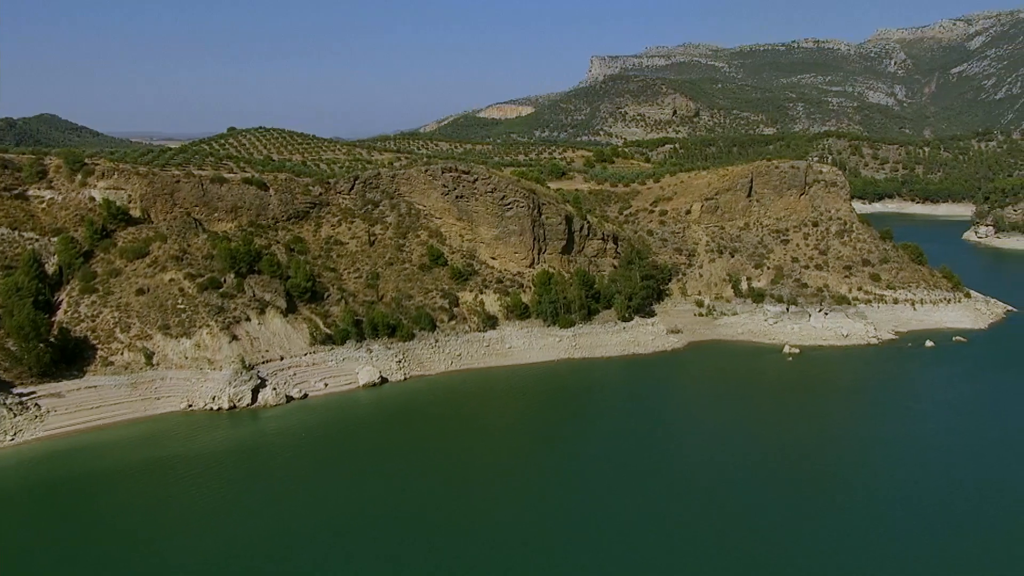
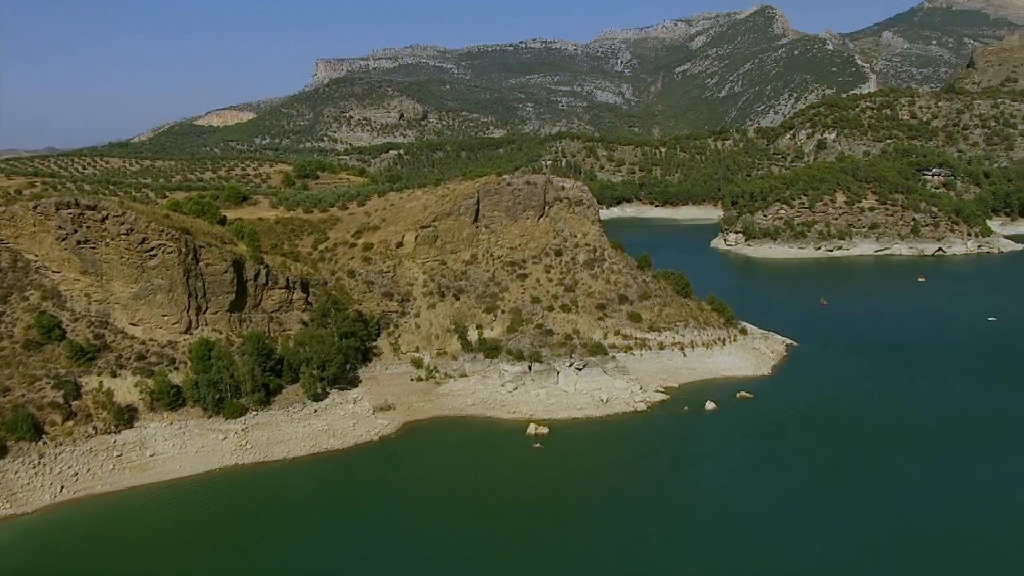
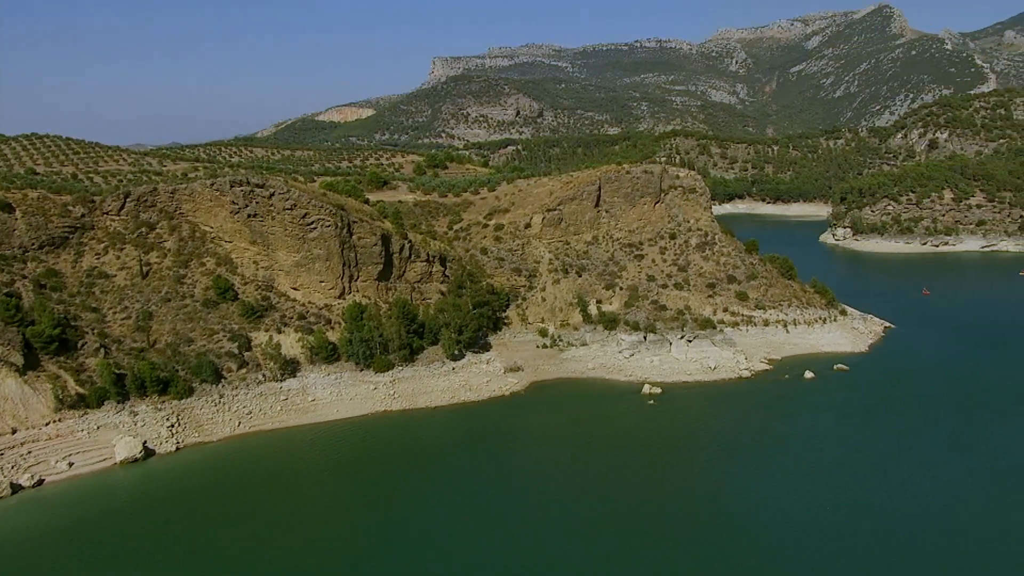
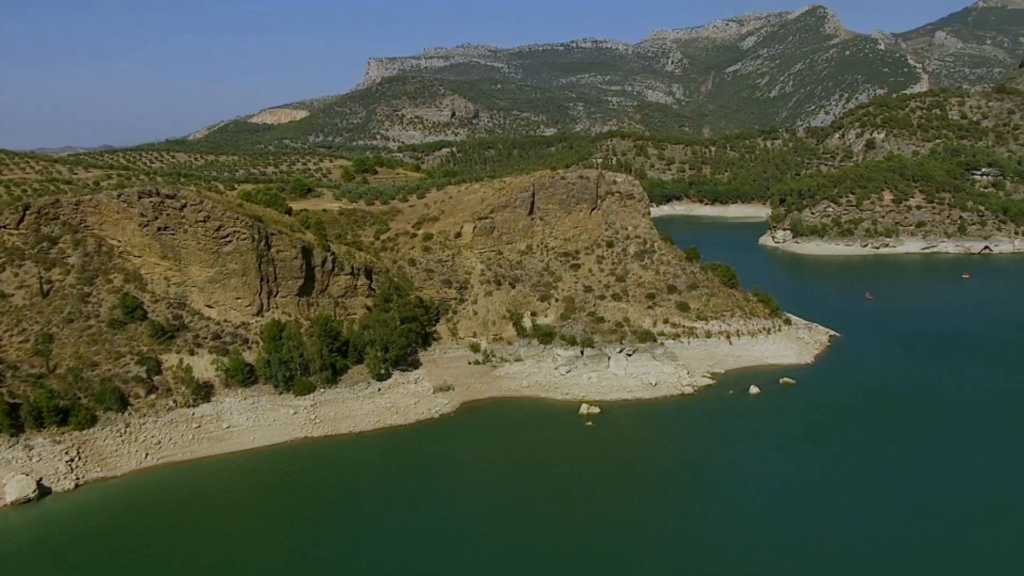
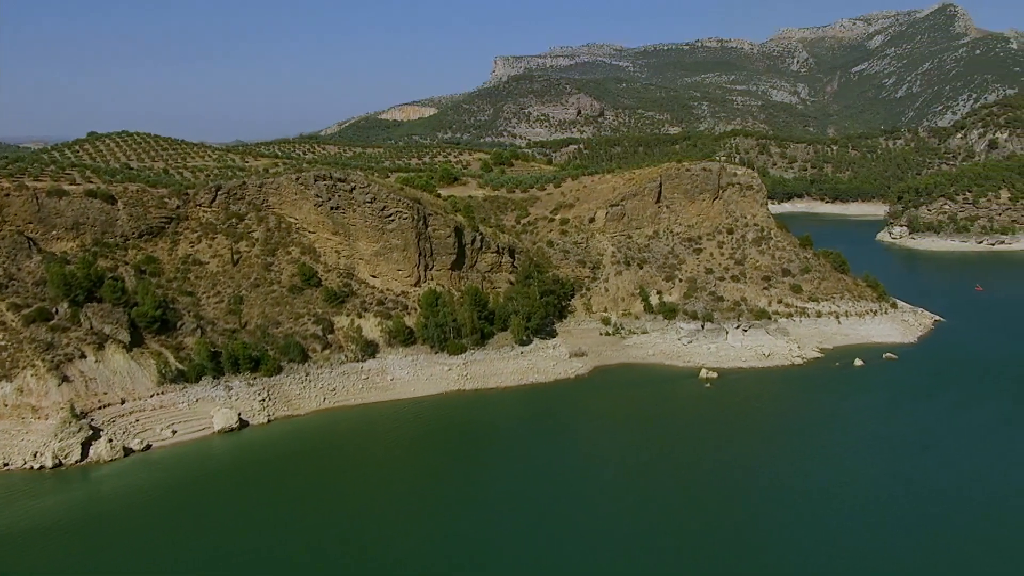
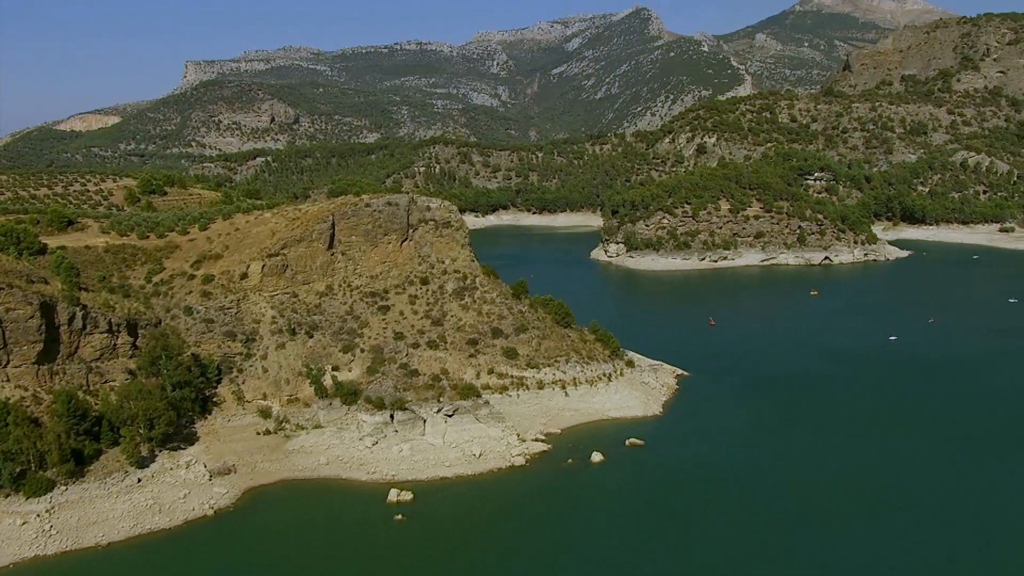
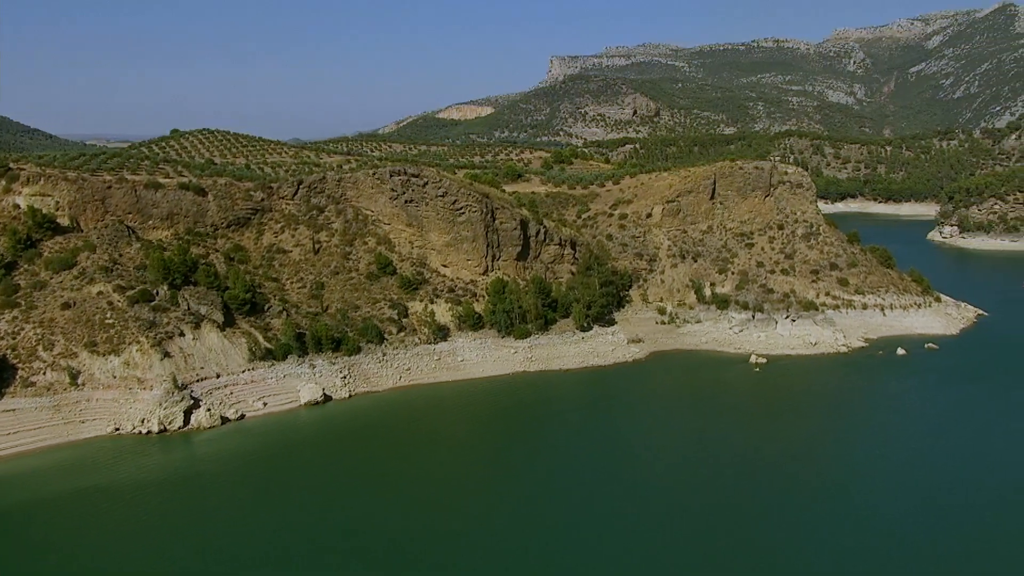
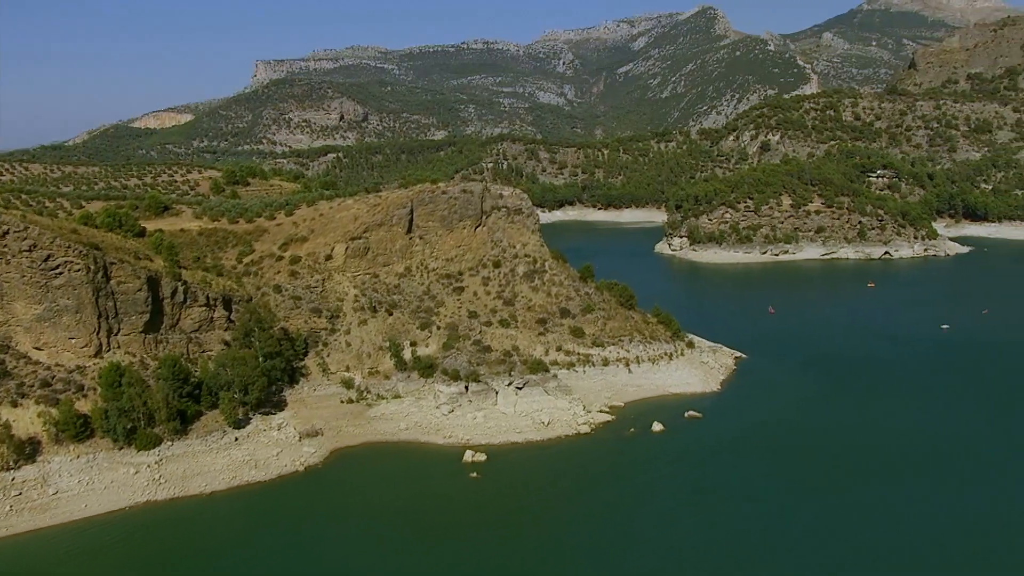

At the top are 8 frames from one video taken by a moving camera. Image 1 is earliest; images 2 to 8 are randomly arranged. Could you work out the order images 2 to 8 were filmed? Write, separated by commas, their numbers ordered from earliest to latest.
7, 5, 3, 4, 2, 8, 6
